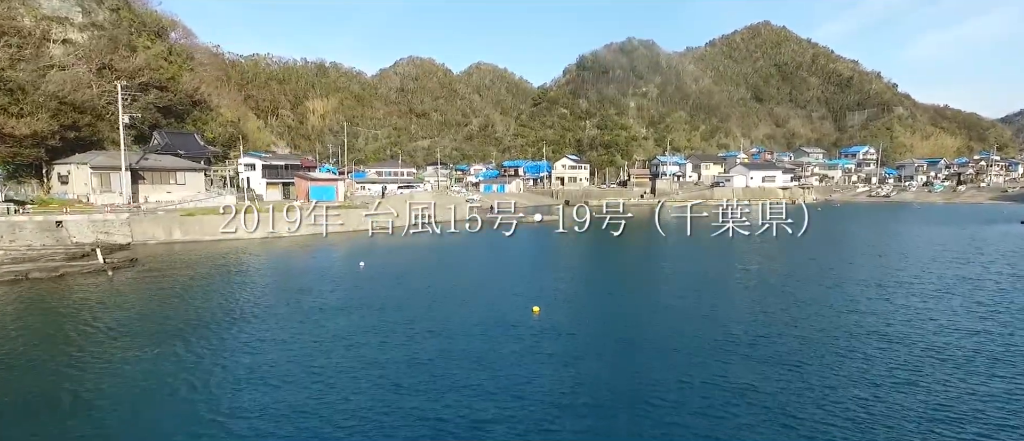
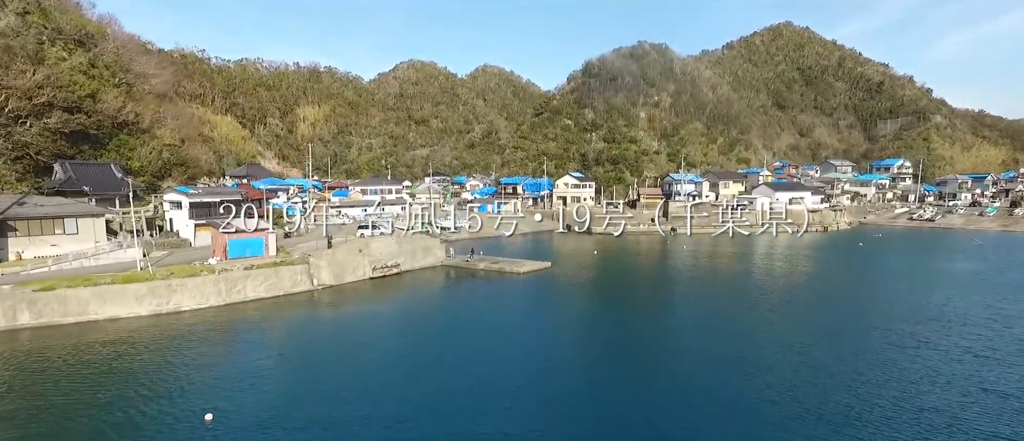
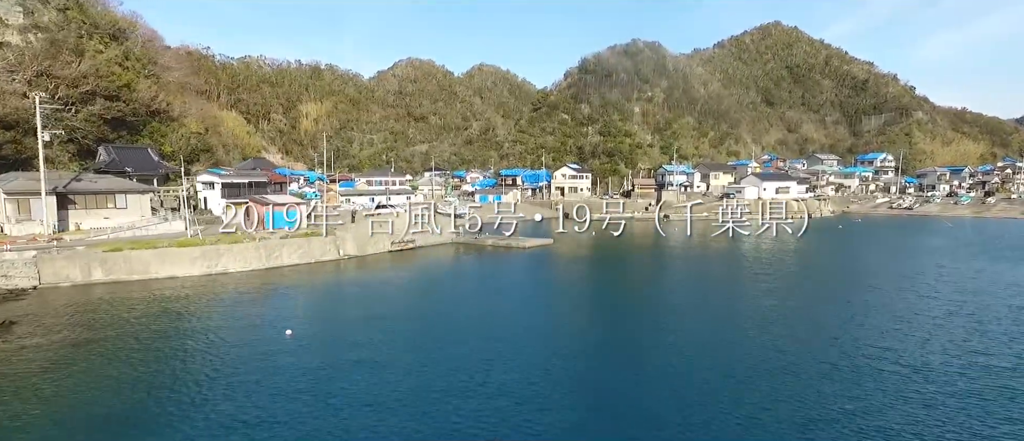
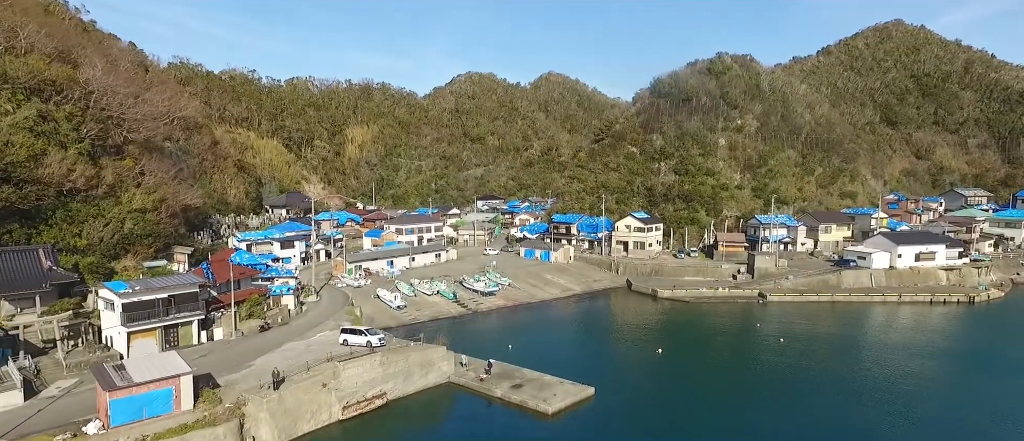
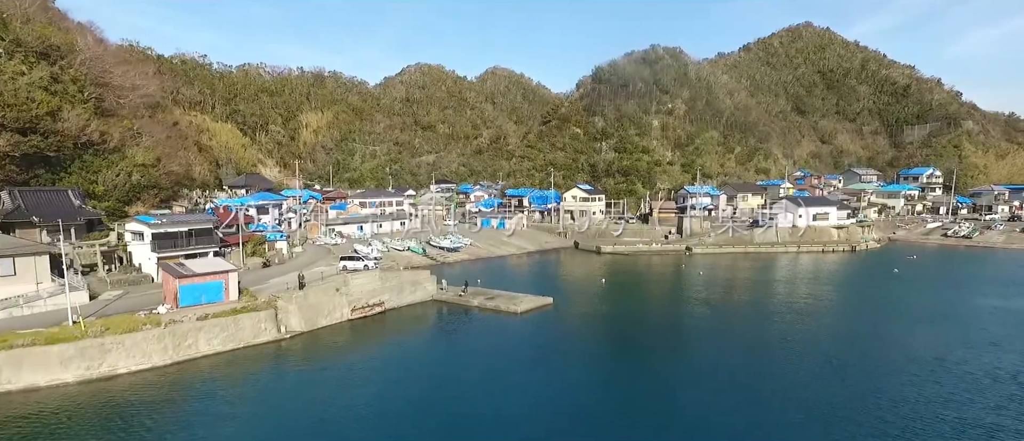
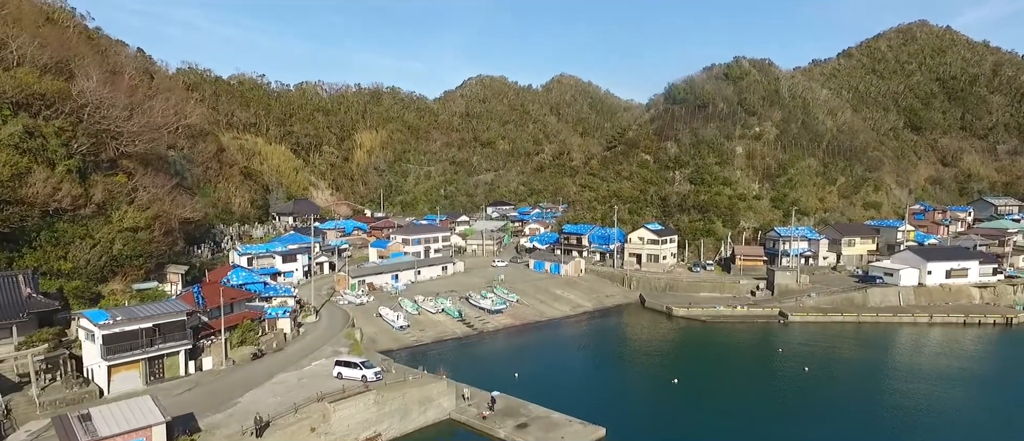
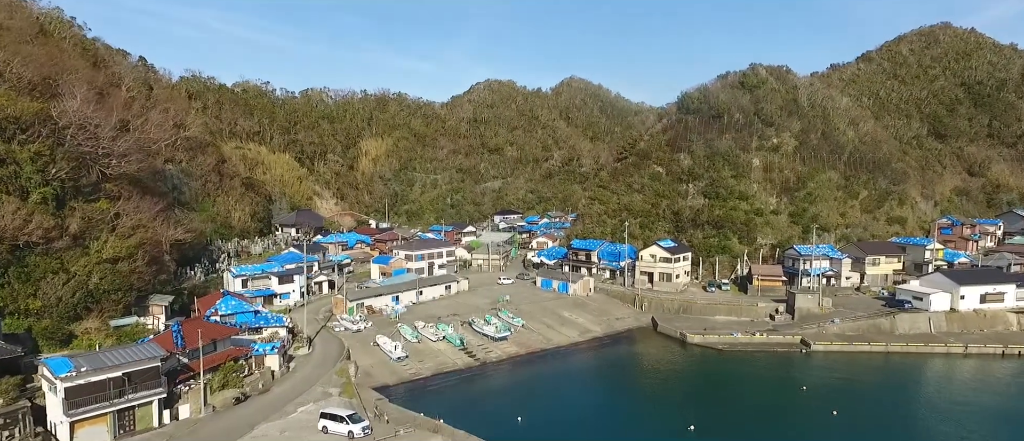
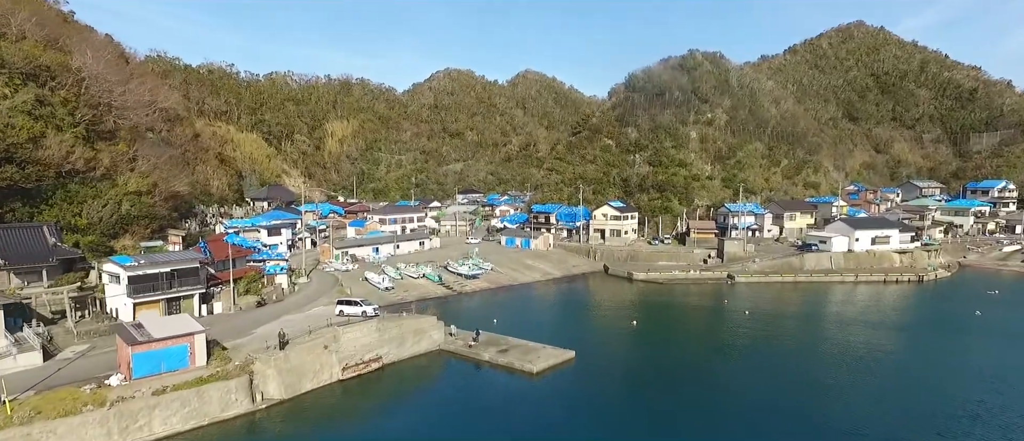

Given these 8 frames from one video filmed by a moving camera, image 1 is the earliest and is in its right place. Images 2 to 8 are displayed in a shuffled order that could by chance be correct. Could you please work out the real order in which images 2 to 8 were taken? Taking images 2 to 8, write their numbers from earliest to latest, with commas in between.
3, 2, 5, 8, 4, 6, 7
